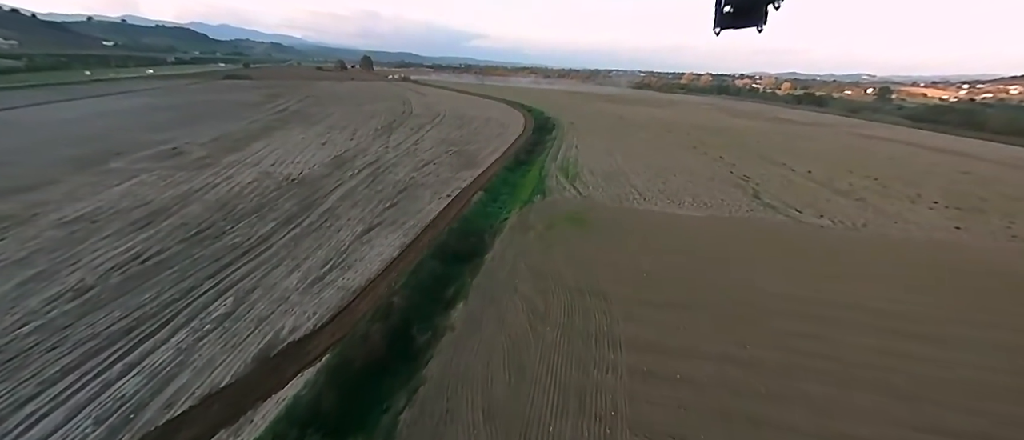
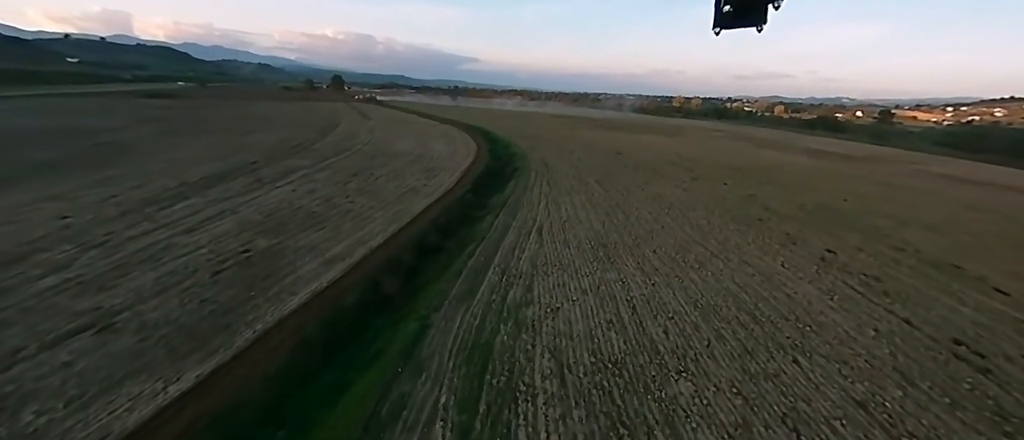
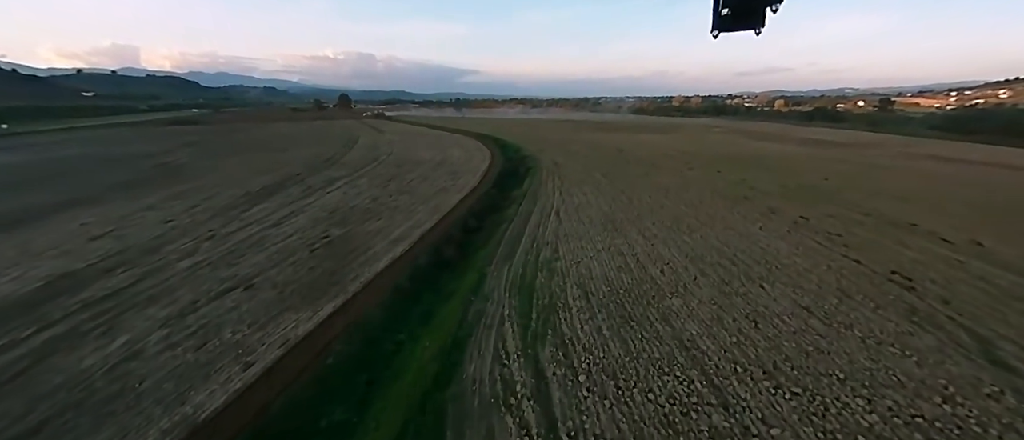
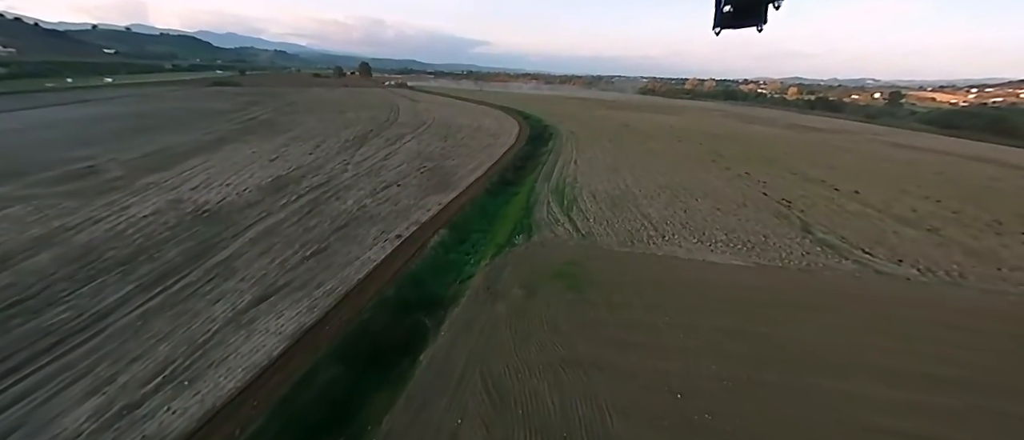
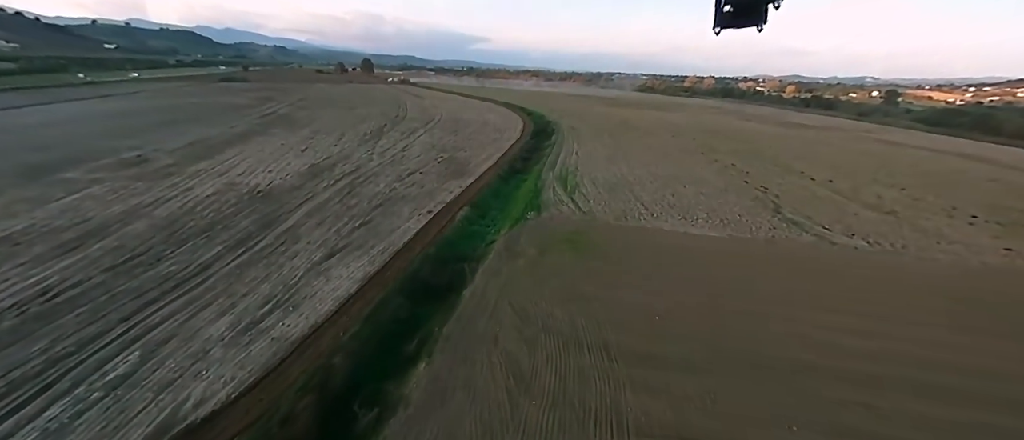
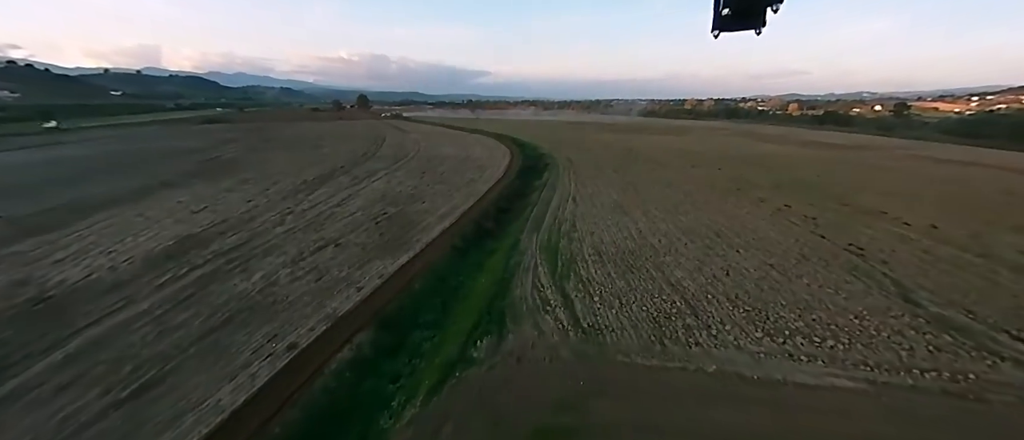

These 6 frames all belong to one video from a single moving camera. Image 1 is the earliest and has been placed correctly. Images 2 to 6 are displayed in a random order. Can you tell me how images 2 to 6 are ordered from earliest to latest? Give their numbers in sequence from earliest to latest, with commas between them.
5, 4, 6, 3, 2
